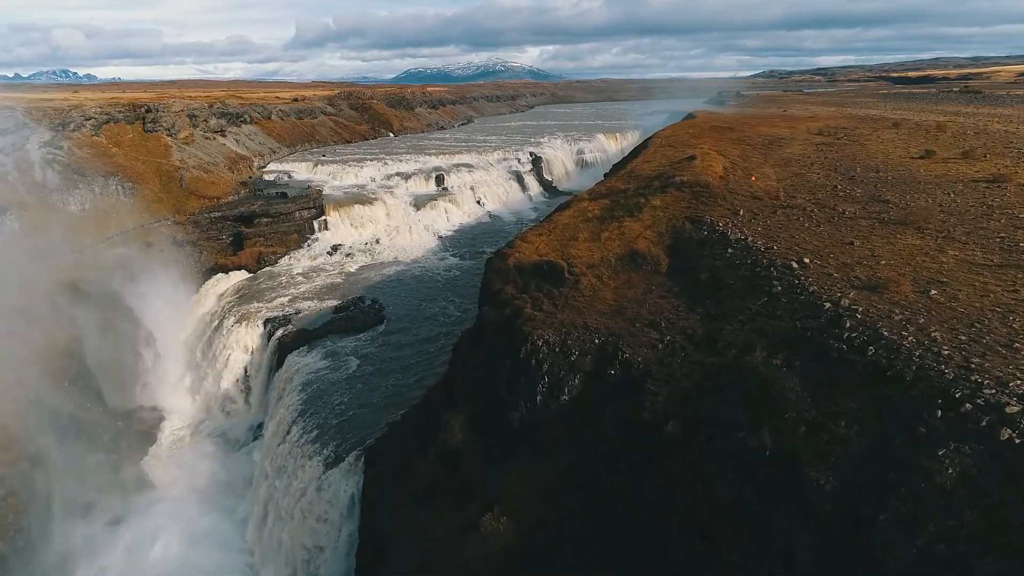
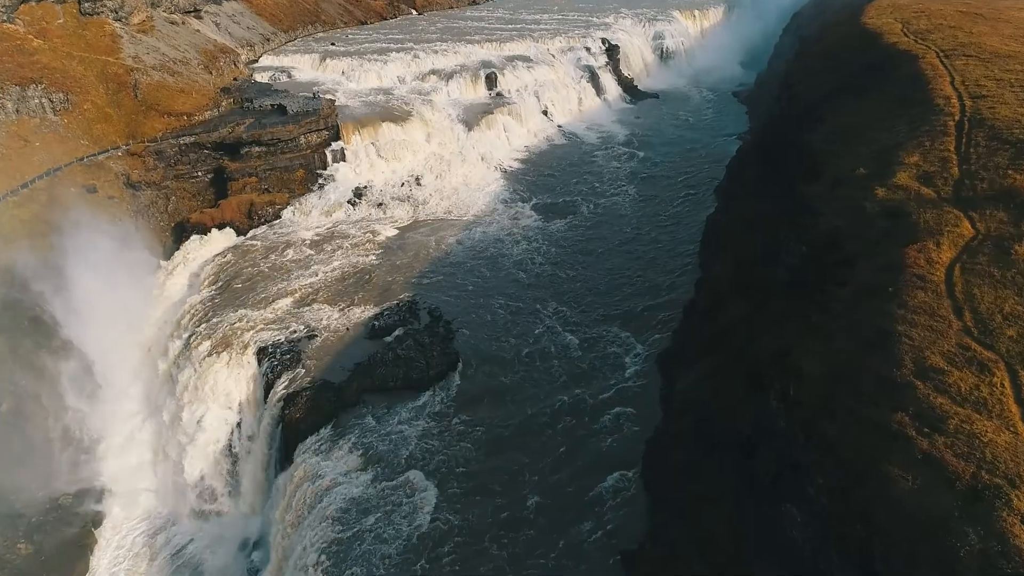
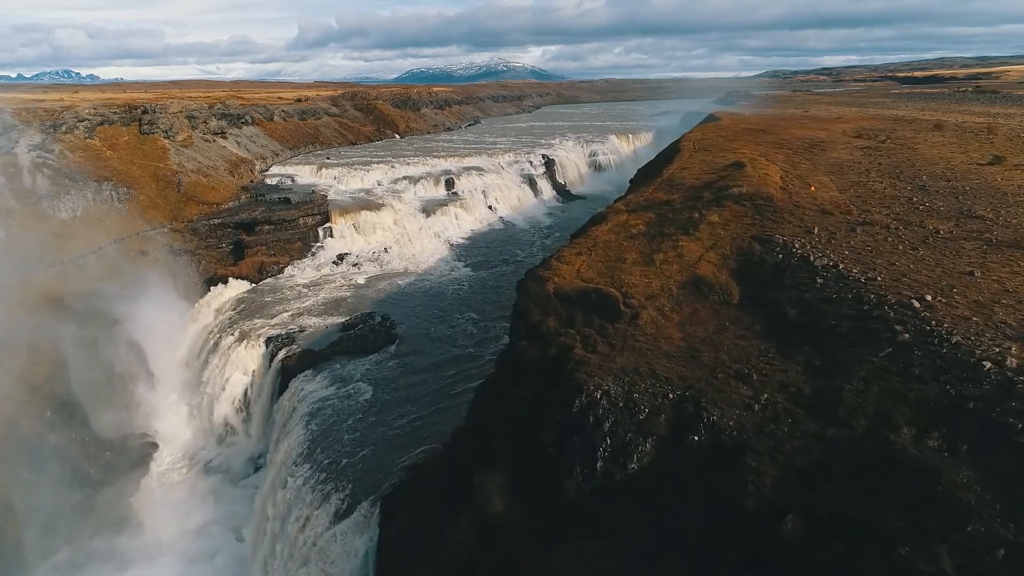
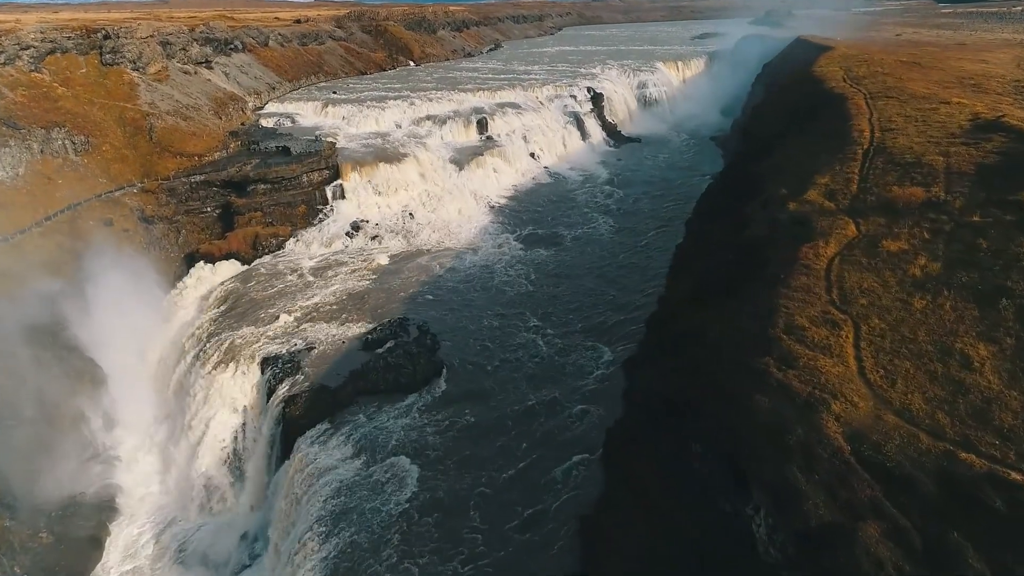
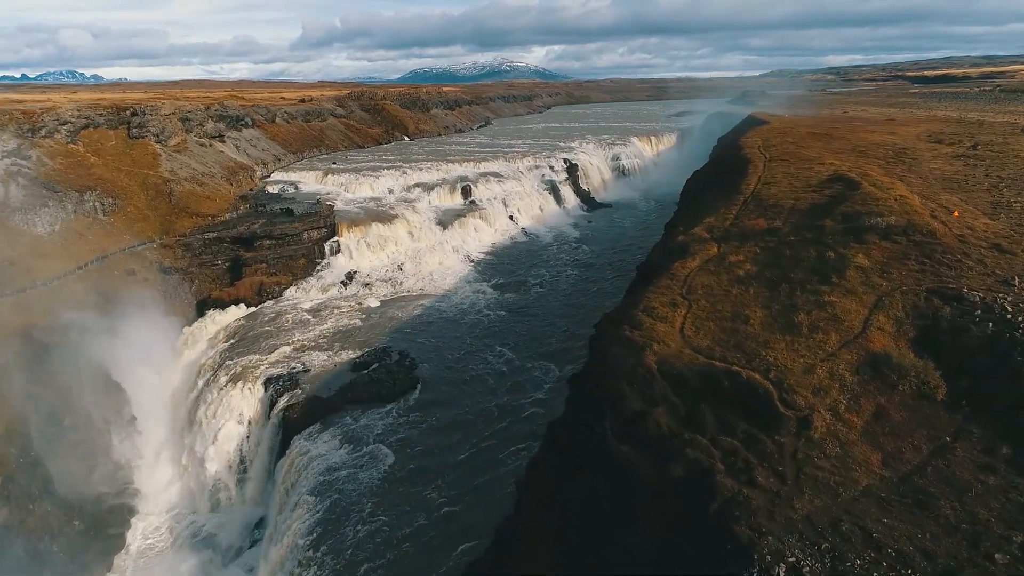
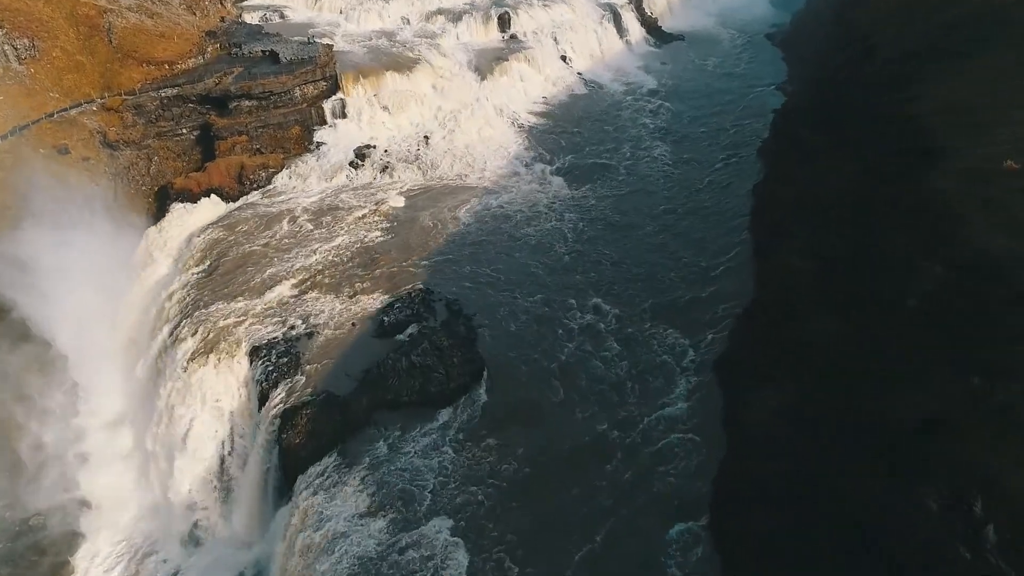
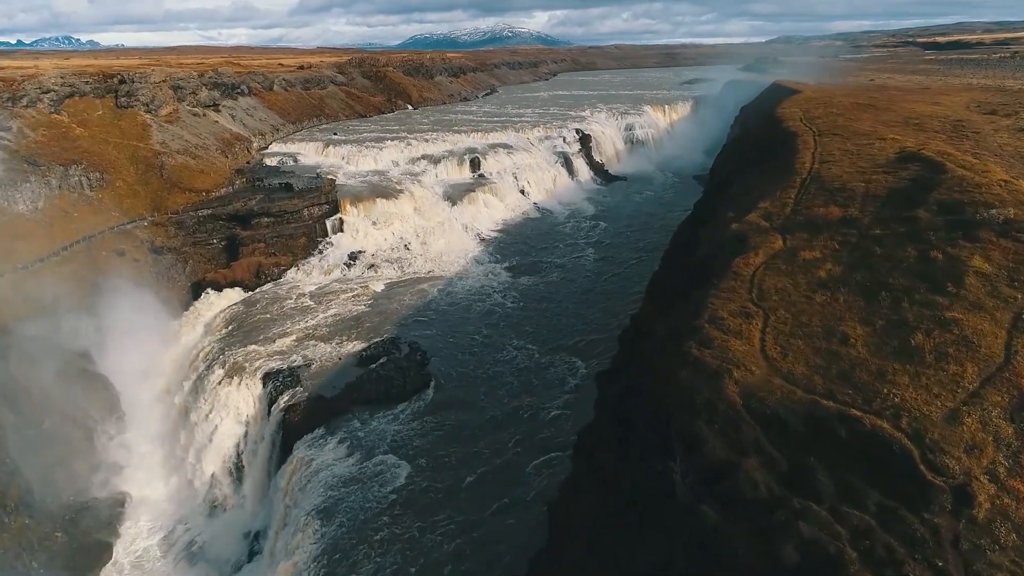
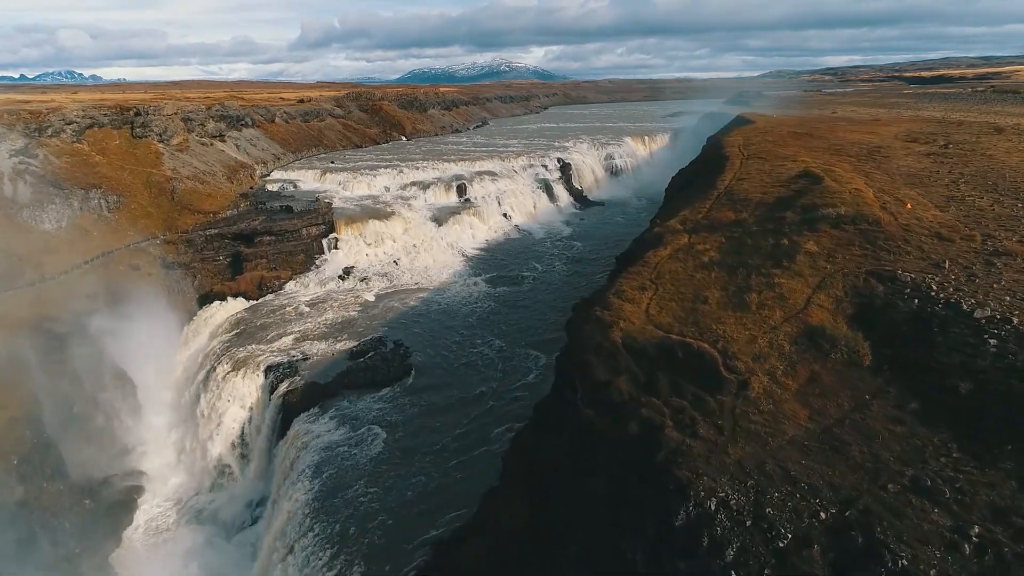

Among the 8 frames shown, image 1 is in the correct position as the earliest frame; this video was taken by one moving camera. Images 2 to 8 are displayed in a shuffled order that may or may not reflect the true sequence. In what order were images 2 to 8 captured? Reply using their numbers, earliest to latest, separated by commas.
3, 8, 5, 7, 4, 2, 6
